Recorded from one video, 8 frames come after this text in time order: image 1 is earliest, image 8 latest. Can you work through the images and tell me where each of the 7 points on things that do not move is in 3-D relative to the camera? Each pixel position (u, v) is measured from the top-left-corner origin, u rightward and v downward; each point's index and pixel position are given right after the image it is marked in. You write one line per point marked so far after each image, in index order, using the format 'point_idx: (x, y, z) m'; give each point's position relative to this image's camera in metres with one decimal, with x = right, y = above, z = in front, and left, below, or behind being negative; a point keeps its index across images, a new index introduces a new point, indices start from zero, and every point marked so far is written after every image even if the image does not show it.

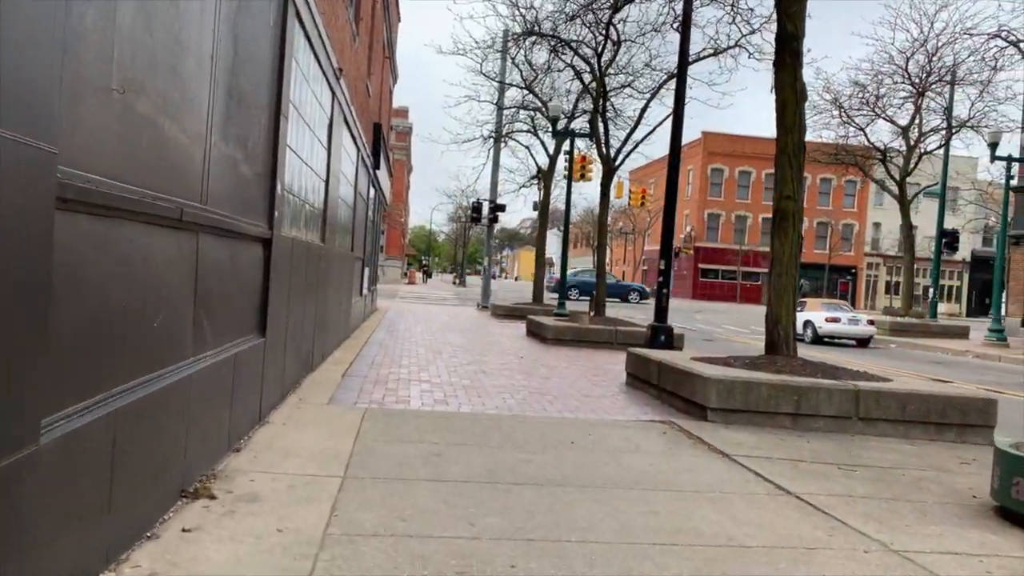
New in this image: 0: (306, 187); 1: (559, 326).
0: (-2.4, +1.2, +9.1) m
1: (+1.0, -0.8, +16.8) m
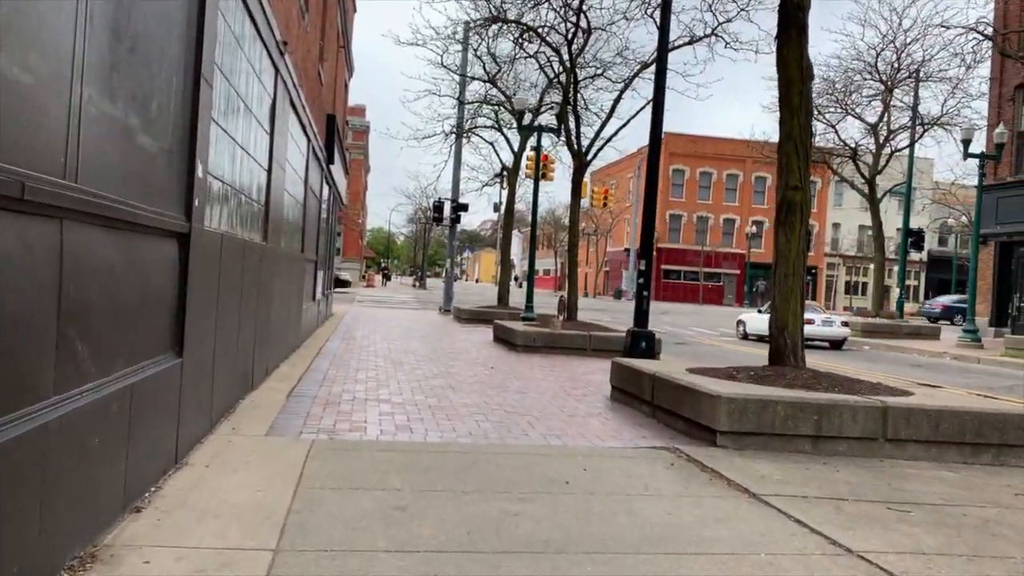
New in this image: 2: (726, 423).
0: (-2.6, +1.1, +7.8) m
1: (+0.3, -0.9, +15.6) m
2: (+1.8, -1.1, +6.7) m
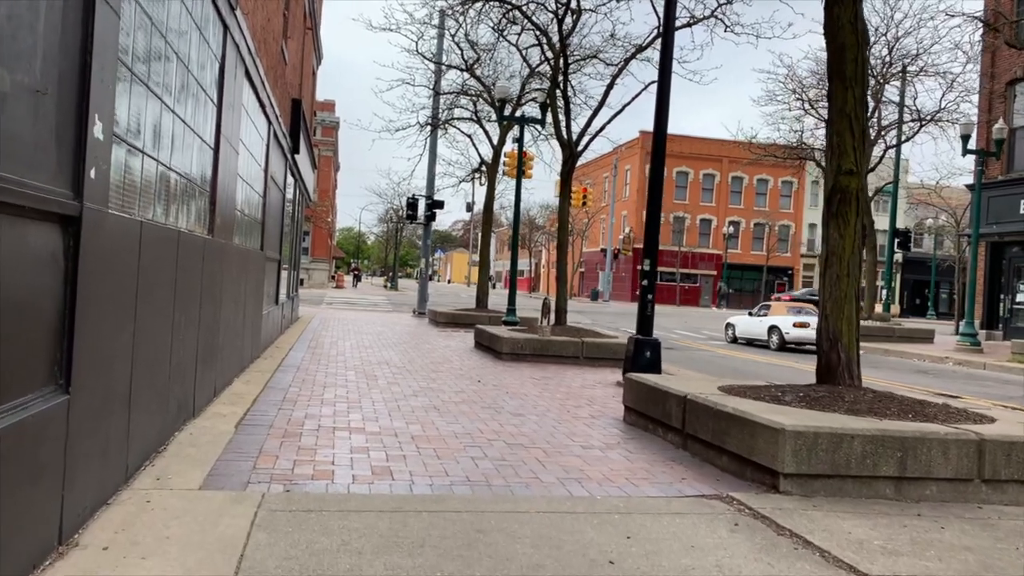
0: (-2.6, +1.1, +6.3) m
1: (+0.1, -0.9, +14.2) m
2: (+1.9, -1.2, +5.3) m
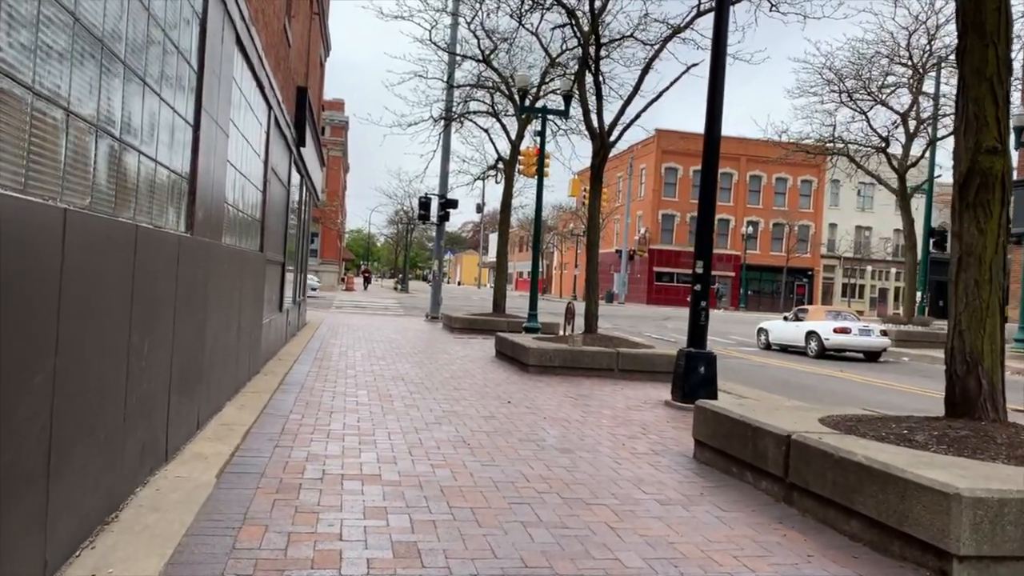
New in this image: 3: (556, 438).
0: (-2.2, +1.0, +4.8) m
1: (+0.5, -1.0, +12.8) m
2: (+2.2, -1.2, +3.9) m
3: (+0.4, -1.4, +7.2) m
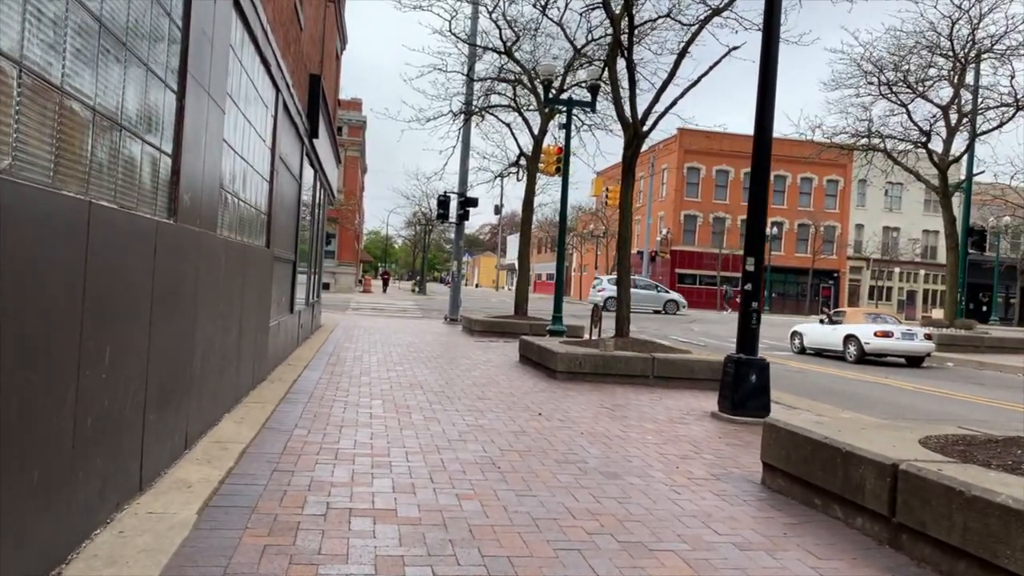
0: (-2.0, +1.0, +4.0) m
1: (+0.9, -1.0, +11.8) m
2: (+2.4, -1.2, +2.9) m
3: (+0.7, -1.3, +6.2) m
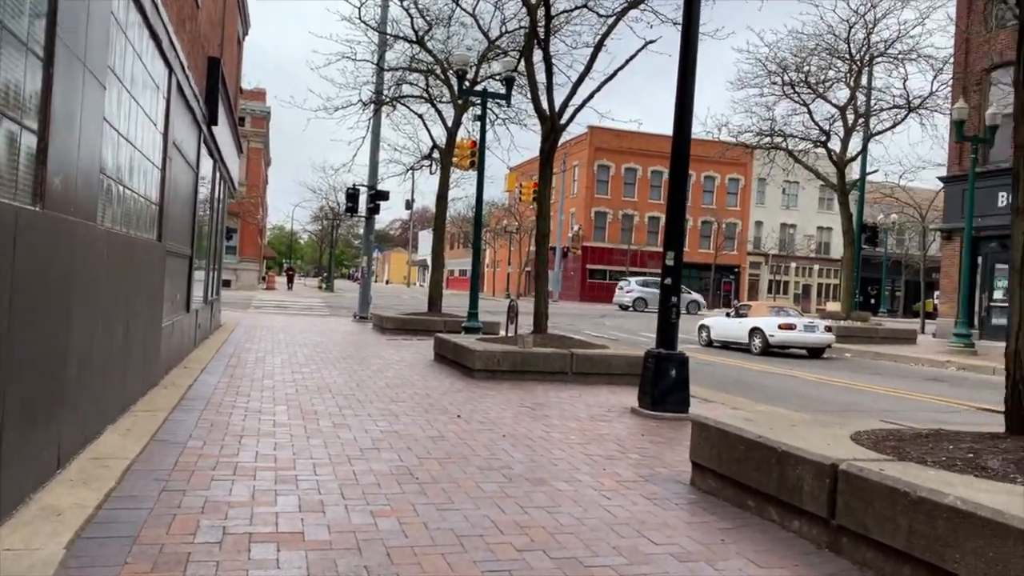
0: (-2.3, +1.0, +3.3) m
1: (-0.3, -0.9, +11.4) m
2: (+2.2, -1.2, +2.8) m
3: (+0.1, -1.3, +5.9) m
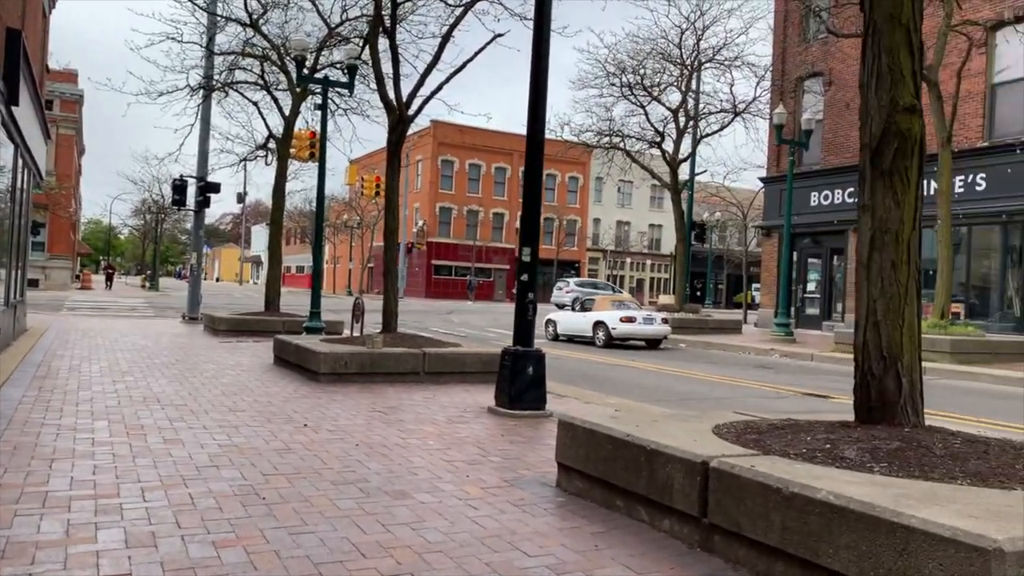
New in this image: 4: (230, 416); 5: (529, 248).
0: (-2.8, +1.0, +2.5) m
1: (-2.4, -0.9, +10.9) m
2: (+1.8, -1.2, +2.8) m
3: (-0.9, -1.3, +5.5) m
4: (-2.7, -1.2, +7.8) m
5: (+0.2, +0.4, +8.8) m
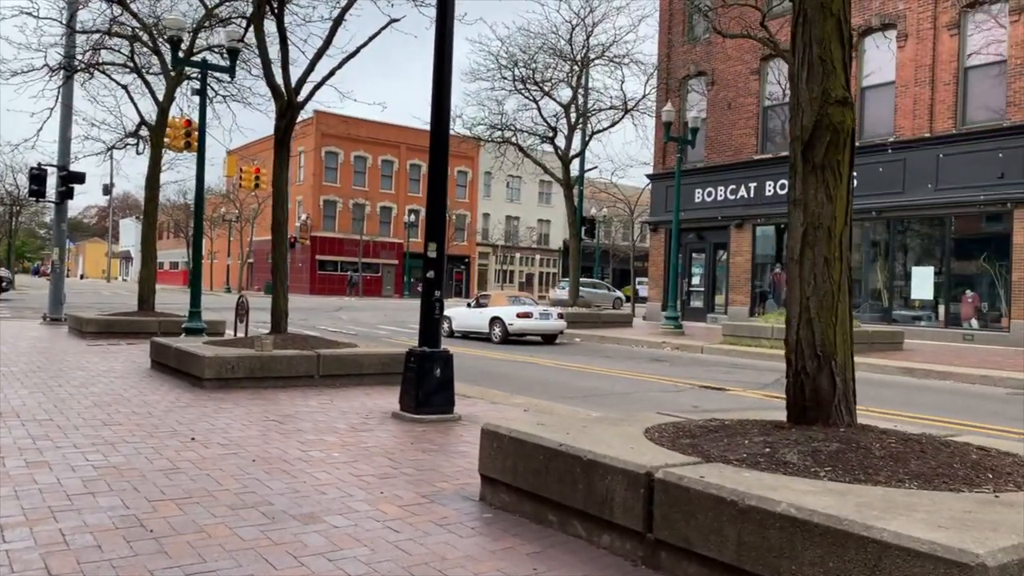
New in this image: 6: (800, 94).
0: (-2.9, +1.0, +1.7) m
1: (-3.6, -0.9, +10.1) m
2: (+1.6, -1.2, +2.7) m
3: (-1.4, -1.3, +5.0) m
4: (-3.5, -1.2, +6.9) m
5: (-0.8, +0.5, +8.3) m
6: (+1.7, +1.2, +4.7) m
